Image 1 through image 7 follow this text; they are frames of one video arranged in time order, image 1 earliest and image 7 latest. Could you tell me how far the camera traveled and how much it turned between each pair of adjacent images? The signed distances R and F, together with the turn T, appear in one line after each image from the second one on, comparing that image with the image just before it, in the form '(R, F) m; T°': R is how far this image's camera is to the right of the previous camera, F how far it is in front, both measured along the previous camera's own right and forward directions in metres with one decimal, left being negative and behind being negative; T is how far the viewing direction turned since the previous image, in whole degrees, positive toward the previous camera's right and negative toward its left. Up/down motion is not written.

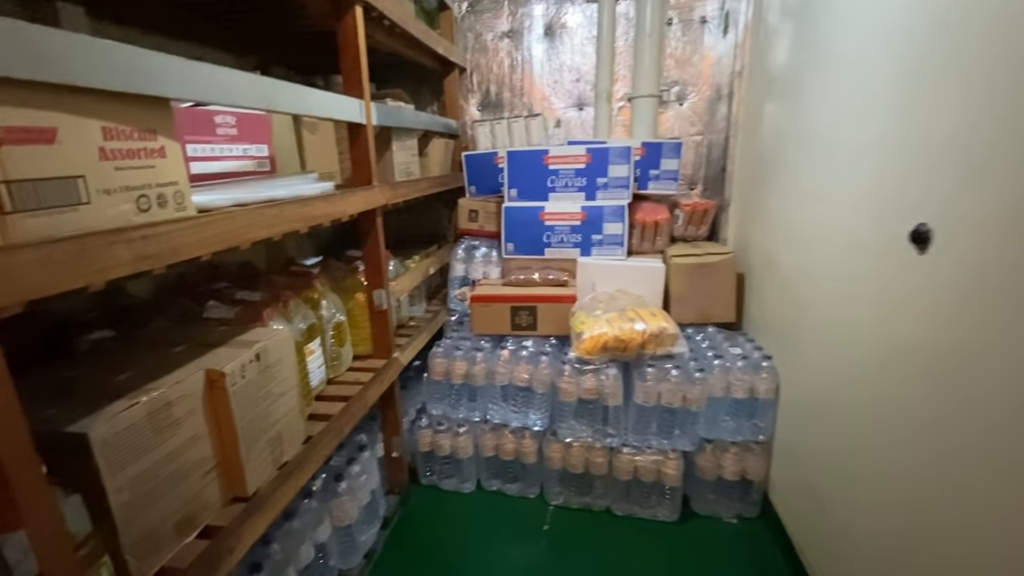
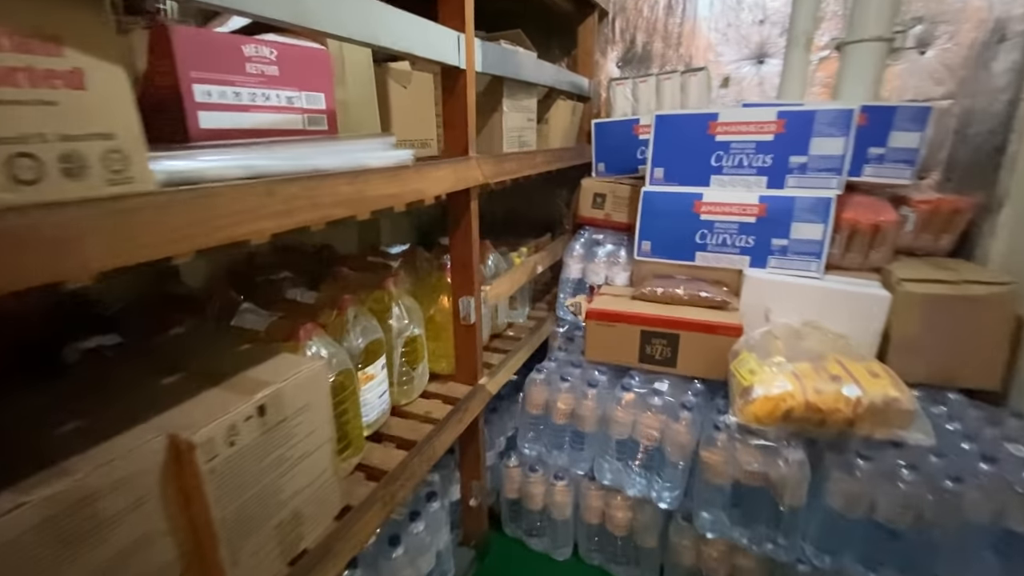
(-0.1, +0.5) m; -13°
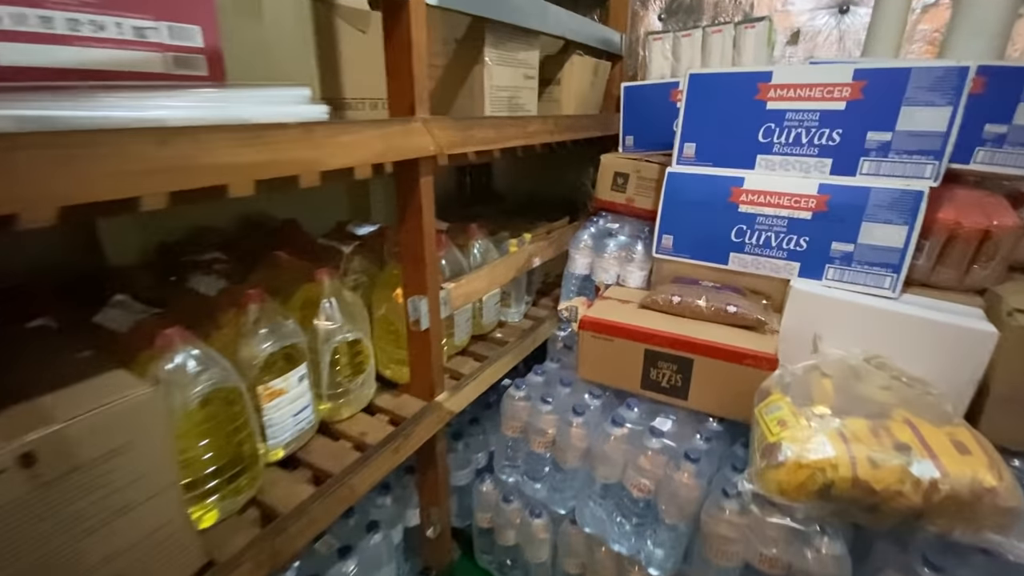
(+0.2, +0.3) m; -6°
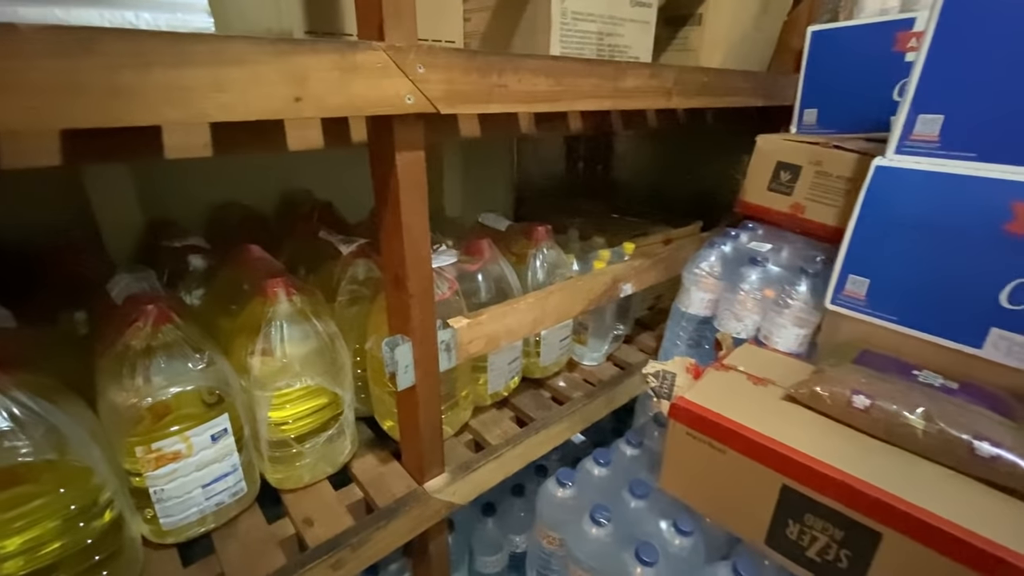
(+0.1, +0.5) m; -17°
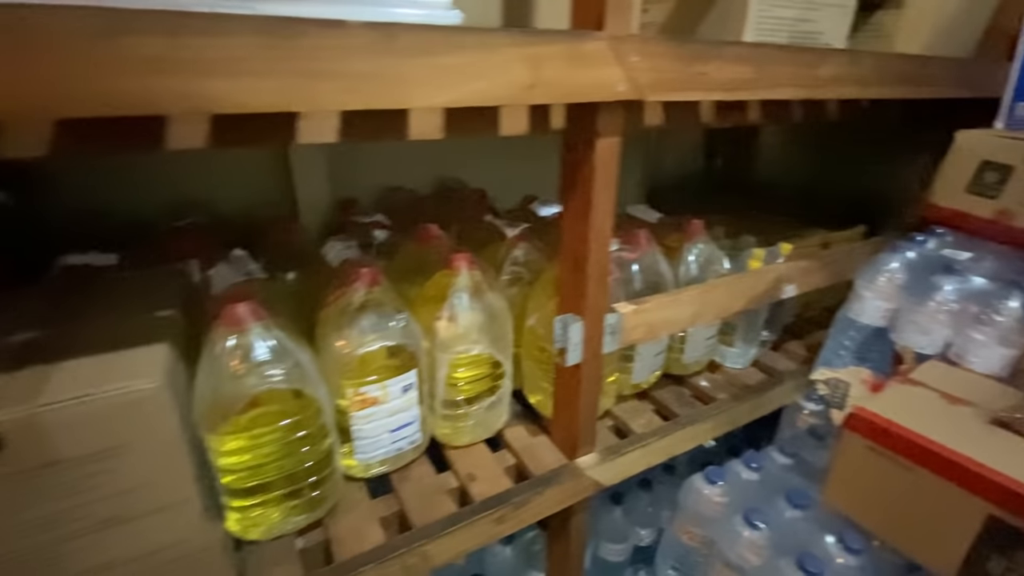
(-0.1, 0.0) m; -11°
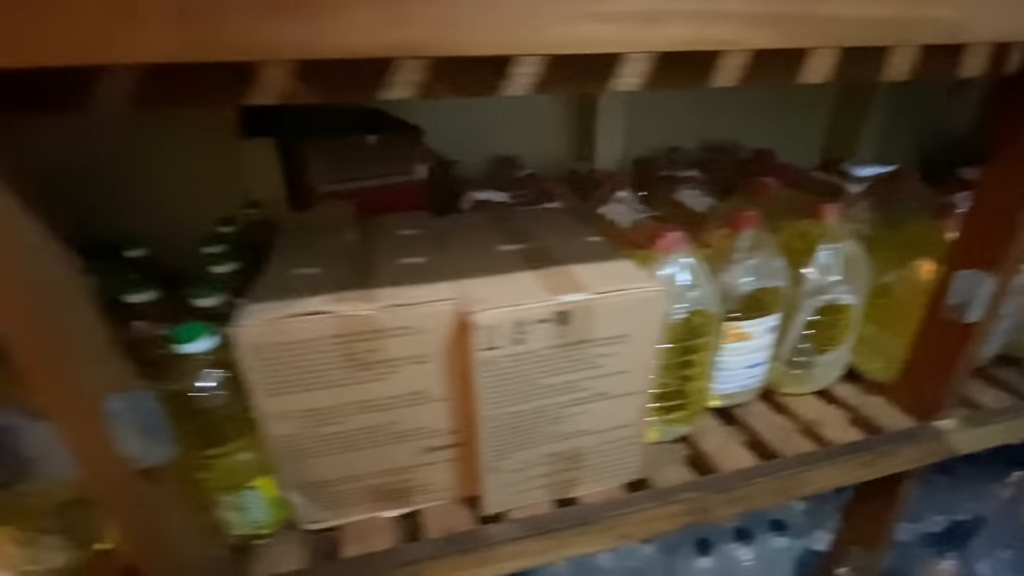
(-0.4, -0.1) m; -14°
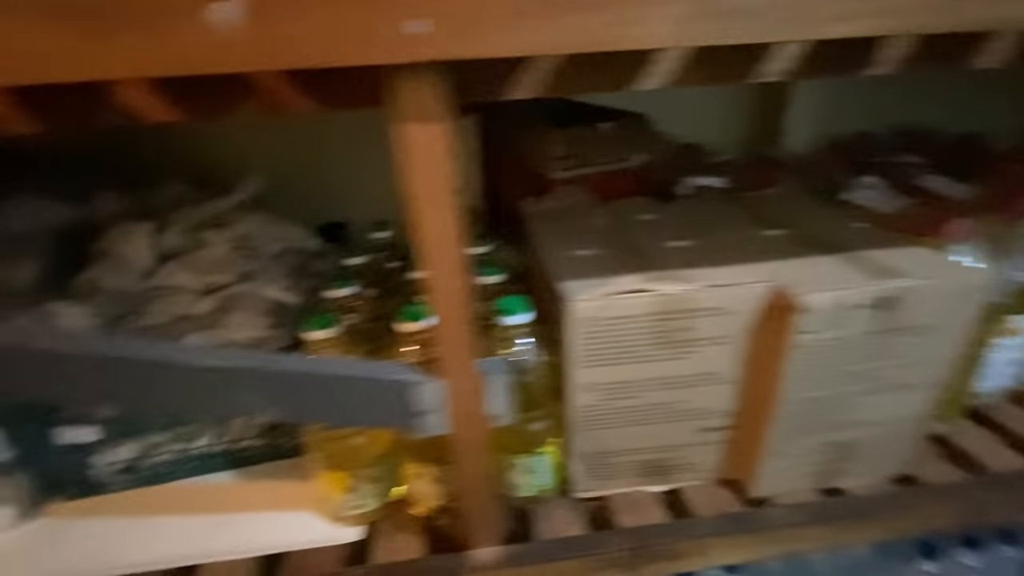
(-0.3, 0.0) m; -7°
